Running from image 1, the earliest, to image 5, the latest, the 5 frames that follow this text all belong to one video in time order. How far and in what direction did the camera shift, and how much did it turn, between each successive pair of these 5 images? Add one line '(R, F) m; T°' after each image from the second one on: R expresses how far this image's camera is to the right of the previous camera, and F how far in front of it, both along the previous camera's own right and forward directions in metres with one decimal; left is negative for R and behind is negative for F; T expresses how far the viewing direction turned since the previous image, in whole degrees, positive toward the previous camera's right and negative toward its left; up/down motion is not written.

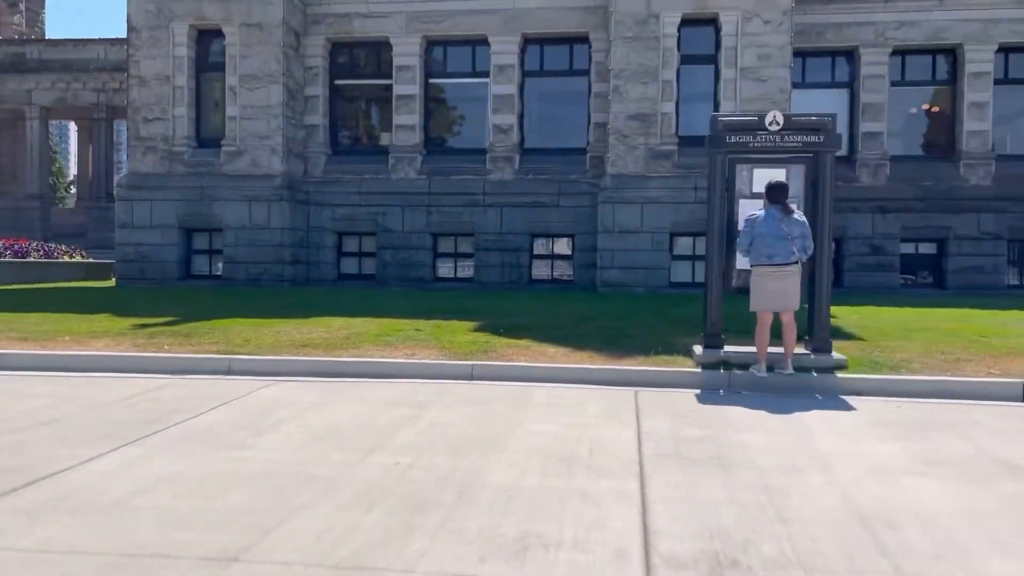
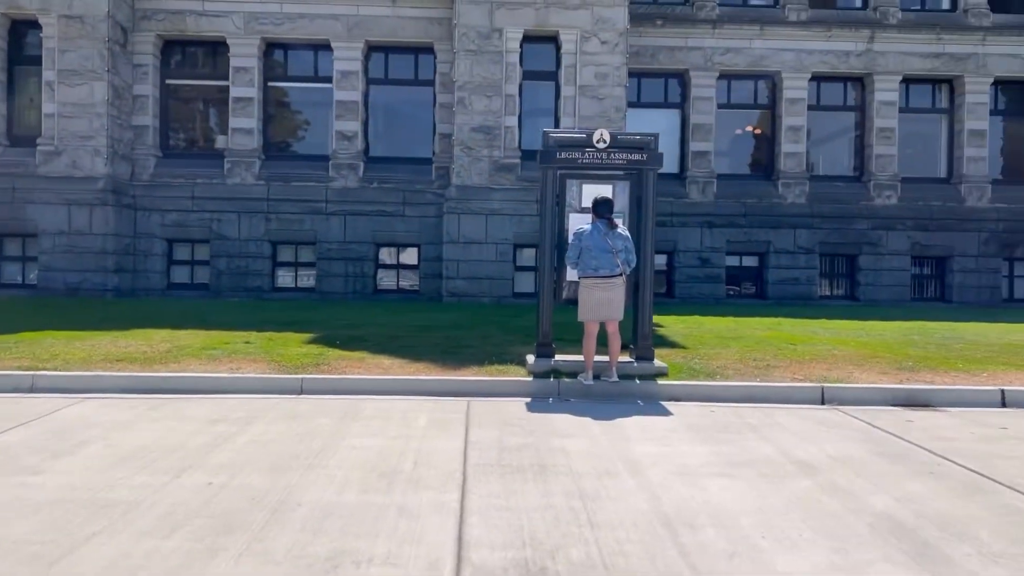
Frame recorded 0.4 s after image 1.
(+0.2, 0.0) m; +10°
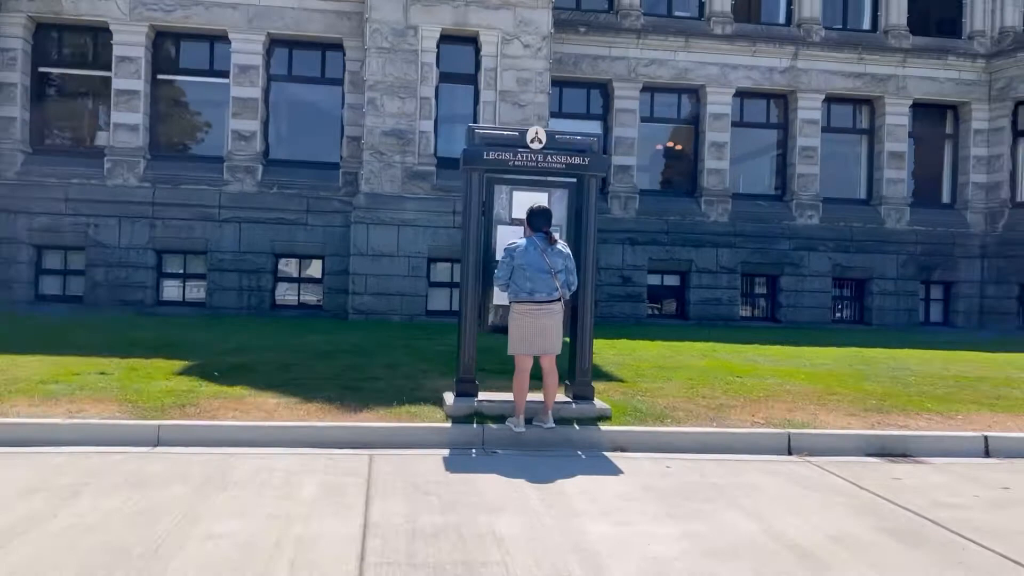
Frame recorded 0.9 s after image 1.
(0.0, +1.4) m; +6°
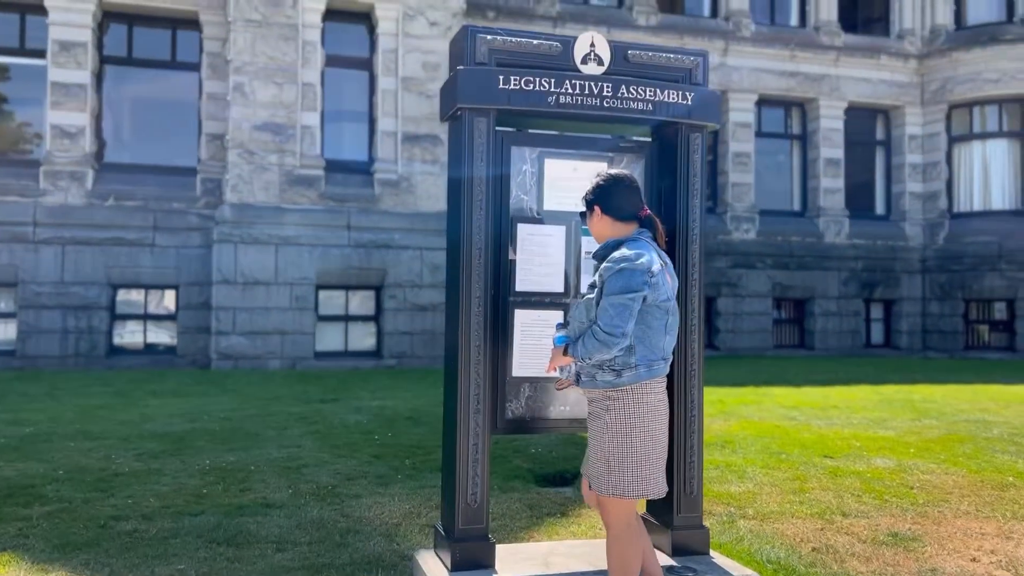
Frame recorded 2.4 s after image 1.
(-0.7, +3.6) m; +9°
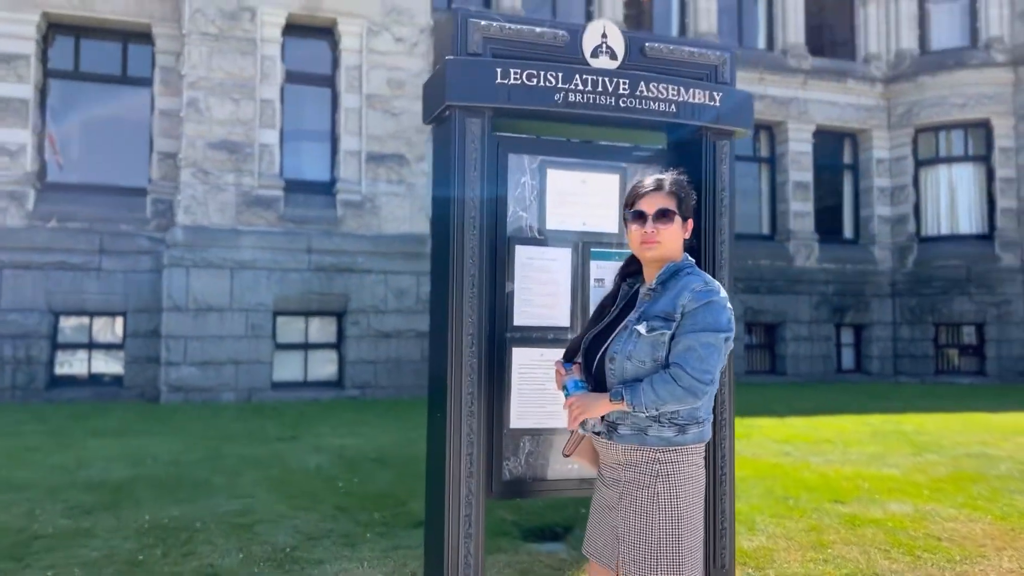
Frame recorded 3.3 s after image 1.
(-0.1, +0.6) m; +3°
